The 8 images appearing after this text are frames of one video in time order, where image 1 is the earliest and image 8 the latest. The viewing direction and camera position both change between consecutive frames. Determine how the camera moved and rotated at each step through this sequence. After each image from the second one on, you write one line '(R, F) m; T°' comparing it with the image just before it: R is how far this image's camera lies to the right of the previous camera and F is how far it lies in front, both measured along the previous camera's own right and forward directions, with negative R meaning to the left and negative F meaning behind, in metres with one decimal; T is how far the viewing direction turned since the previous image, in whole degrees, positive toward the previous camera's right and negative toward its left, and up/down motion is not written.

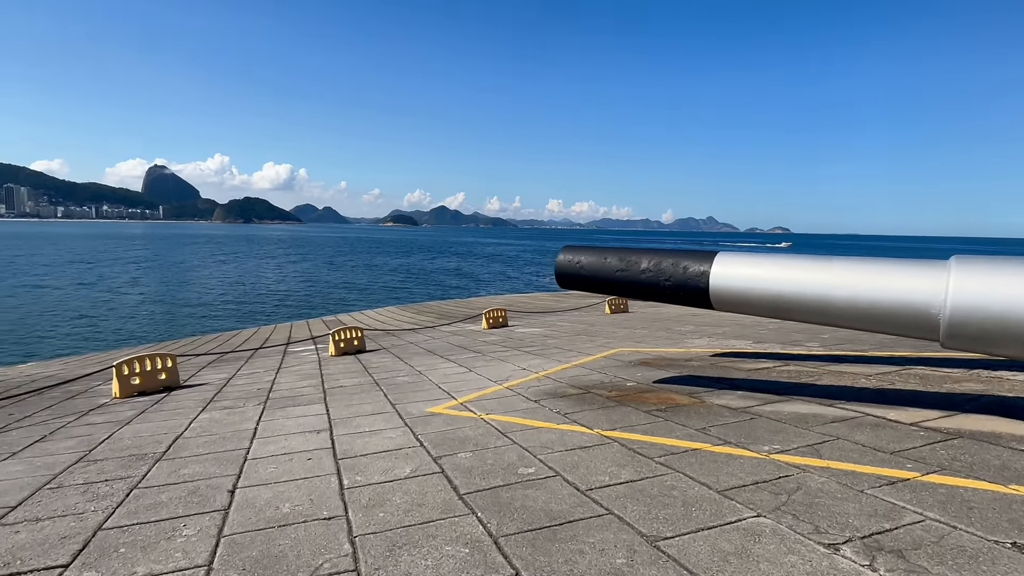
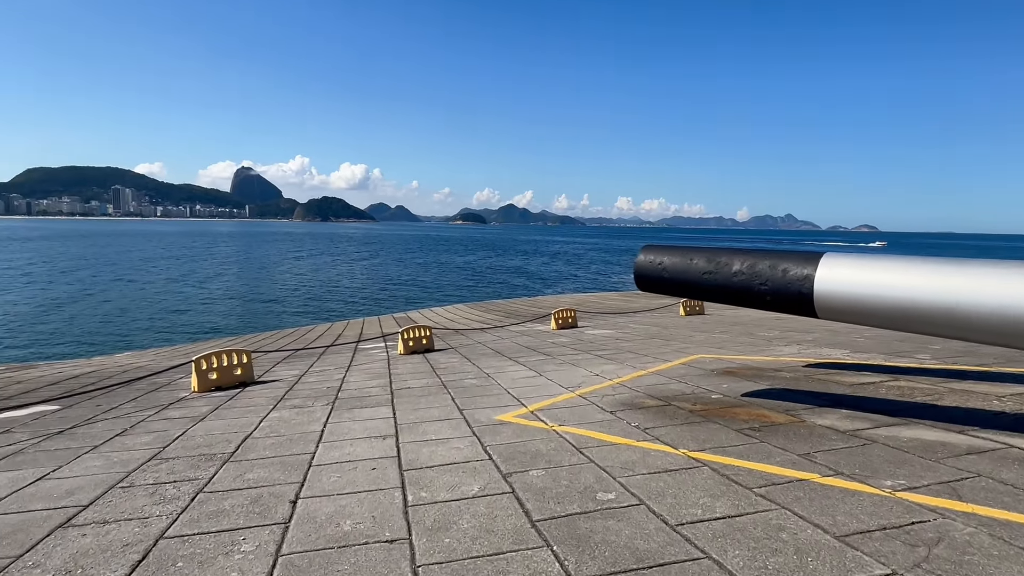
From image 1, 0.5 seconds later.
(-0.1, +0.4) m; -7°
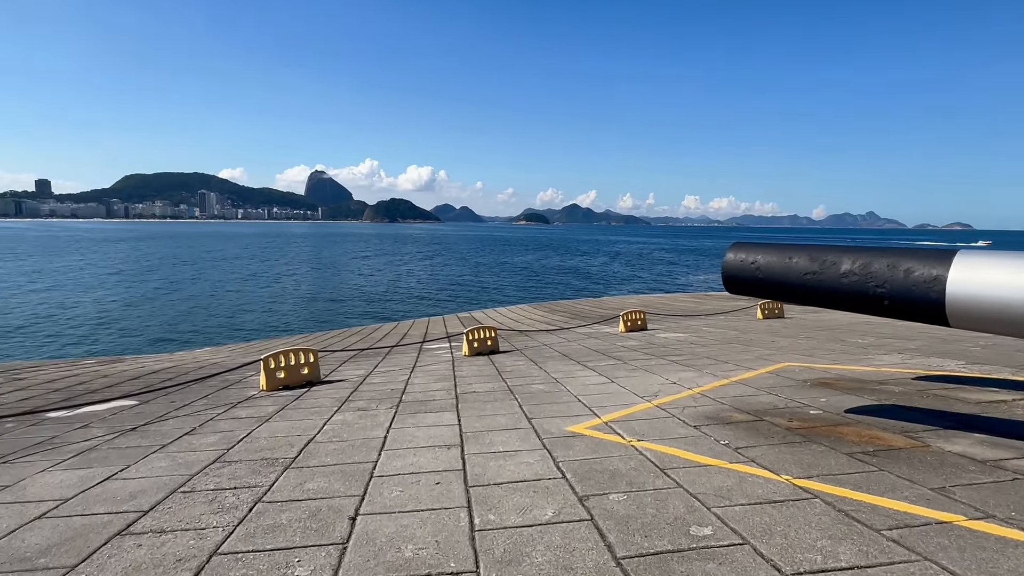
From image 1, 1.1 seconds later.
(-0.1, +0.4) m; -6°
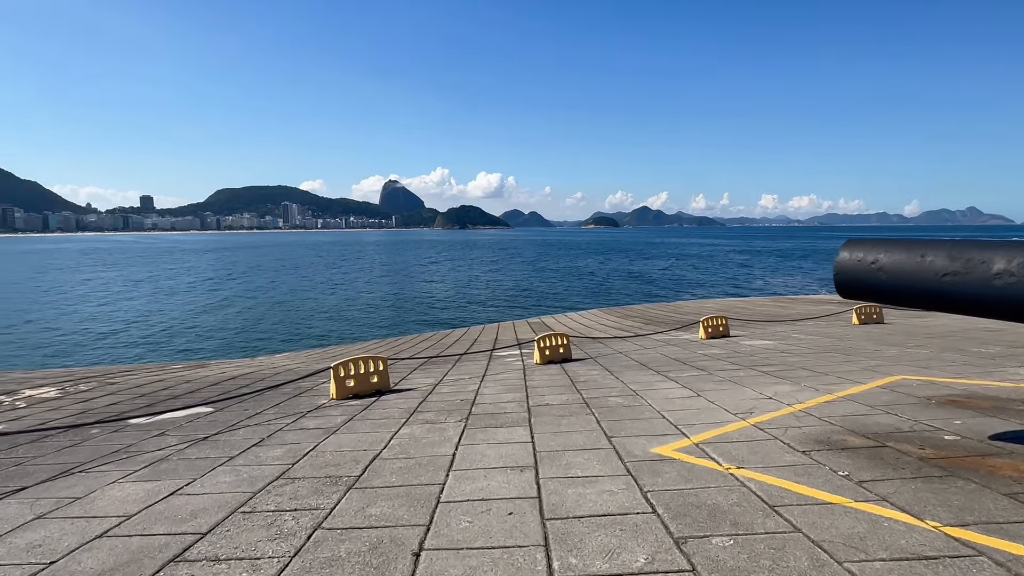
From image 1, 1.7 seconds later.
(-0.1, +0.5) m; -7°
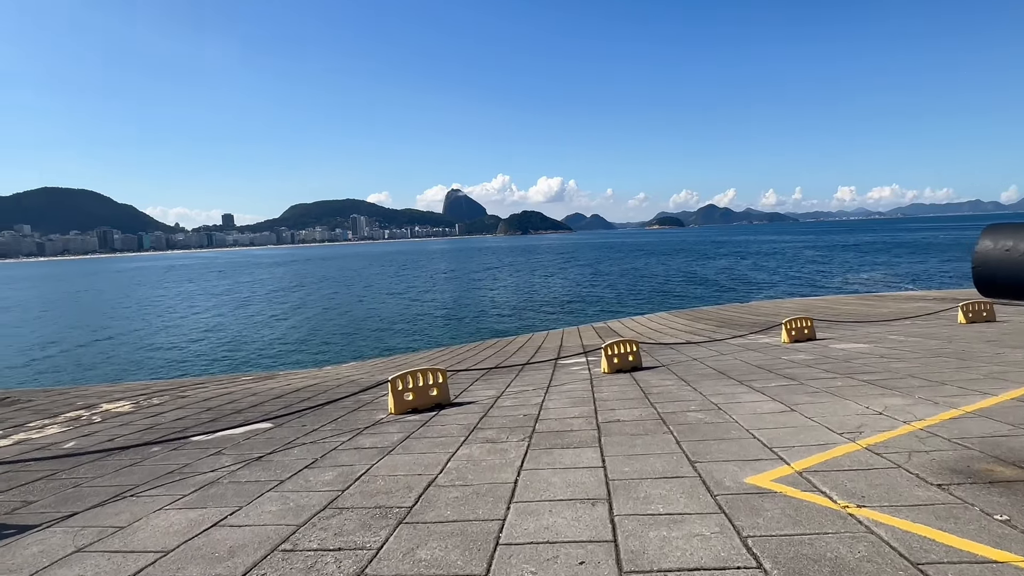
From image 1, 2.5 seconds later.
(0.0, +0.6) m; -6°
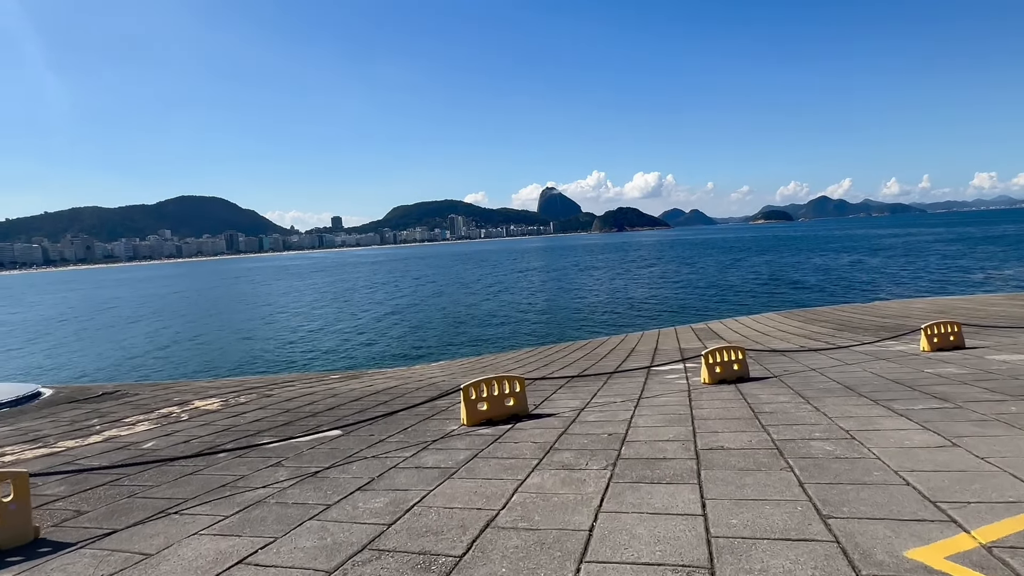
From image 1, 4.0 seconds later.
(+0.1, +0.9) m; -9°
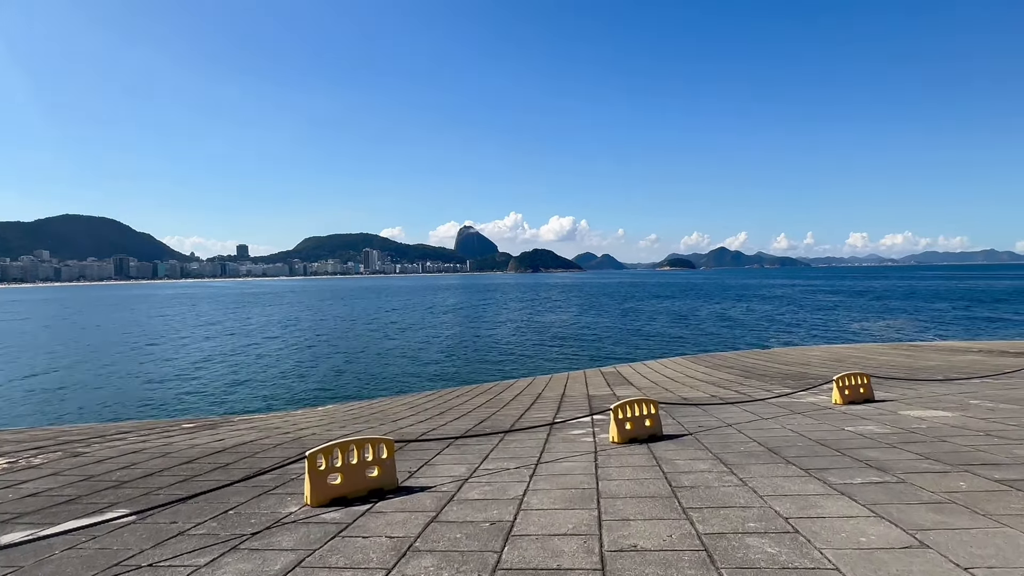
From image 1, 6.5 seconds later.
(+0.5, +1.5) m; +8°
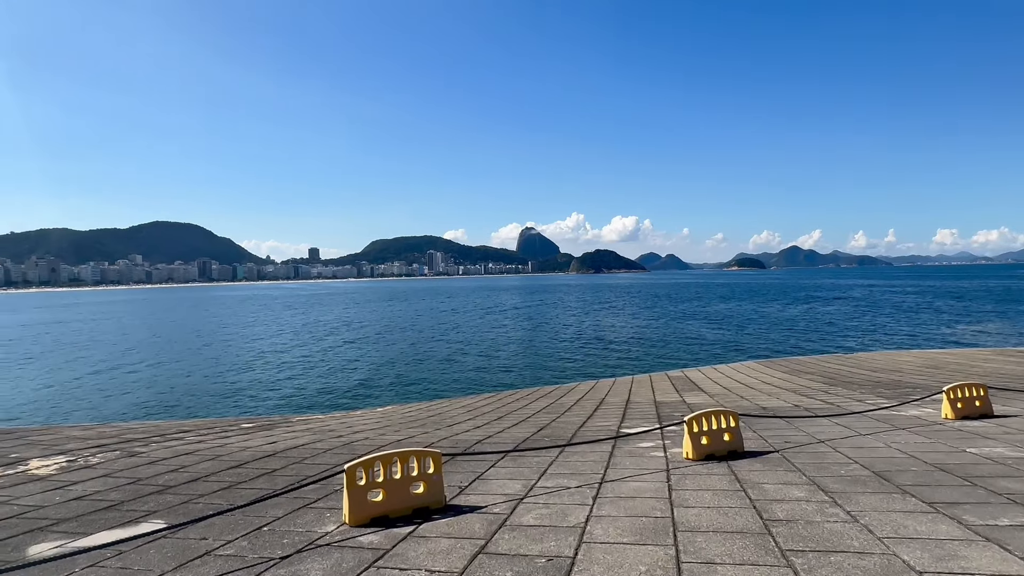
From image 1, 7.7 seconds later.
(0.0, +0.7) m; -6°
